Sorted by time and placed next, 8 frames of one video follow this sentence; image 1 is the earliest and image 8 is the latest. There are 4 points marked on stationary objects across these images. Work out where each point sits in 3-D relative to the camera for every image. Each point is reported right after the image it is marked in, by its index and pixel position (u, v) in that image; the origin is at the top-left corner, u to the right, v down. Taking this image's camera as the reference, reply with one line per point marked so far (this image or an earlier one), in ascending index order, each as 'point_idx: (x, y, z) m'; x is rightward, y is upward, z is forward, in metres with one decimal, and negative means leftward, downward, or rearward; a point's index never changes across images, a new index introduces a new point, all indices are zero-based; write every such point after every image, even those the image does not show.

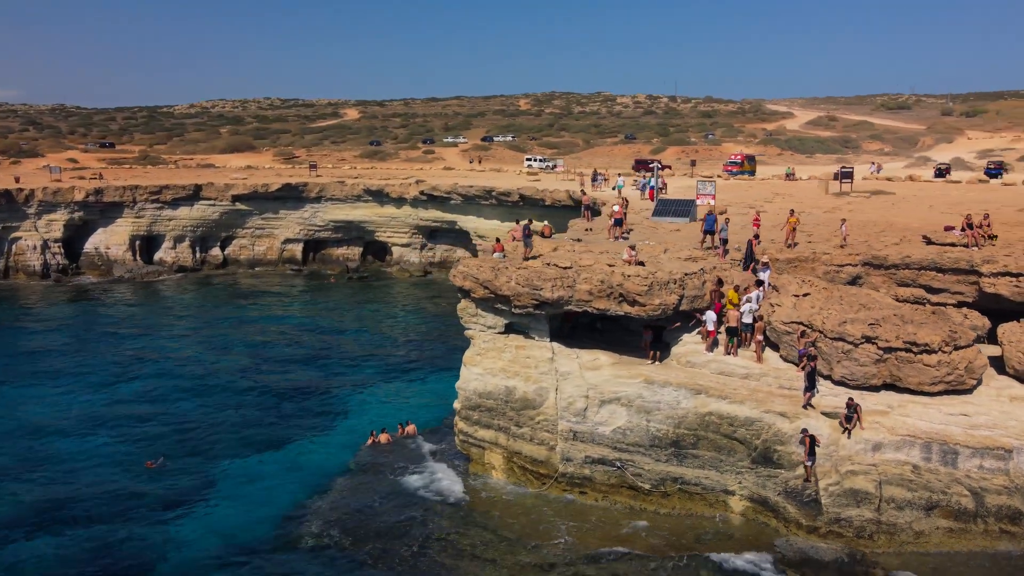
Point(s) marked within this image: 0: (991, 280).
0: (+9.4, +0.2, +15.7) m
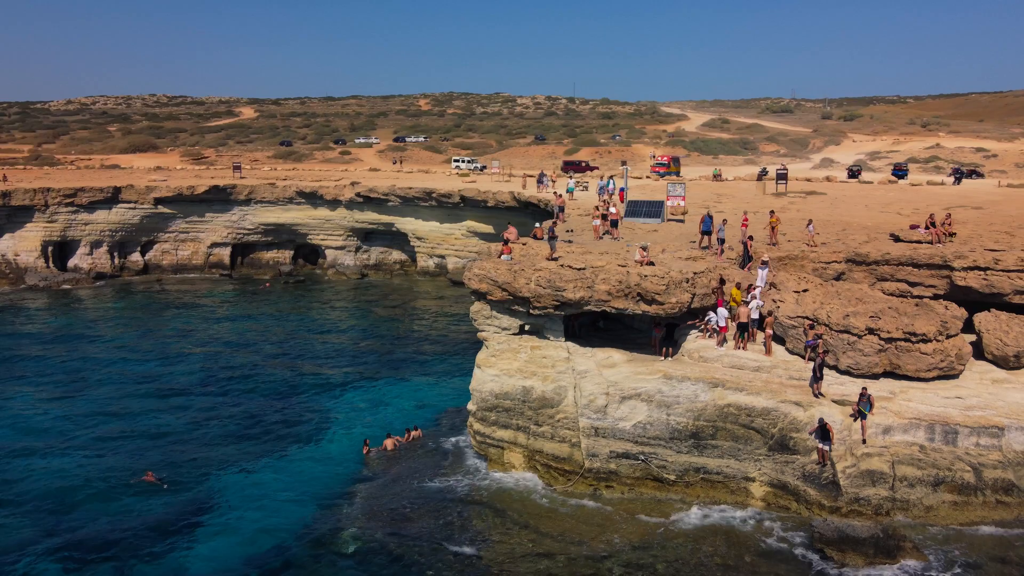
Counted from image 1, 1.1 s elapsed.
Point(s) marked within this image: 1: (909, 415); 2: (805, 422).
0: (+9.7, +0.3, +17.2) m
1: (+7.3, -2.3, +14.5) m
2: (+5.3, -2.5, +14.6) m
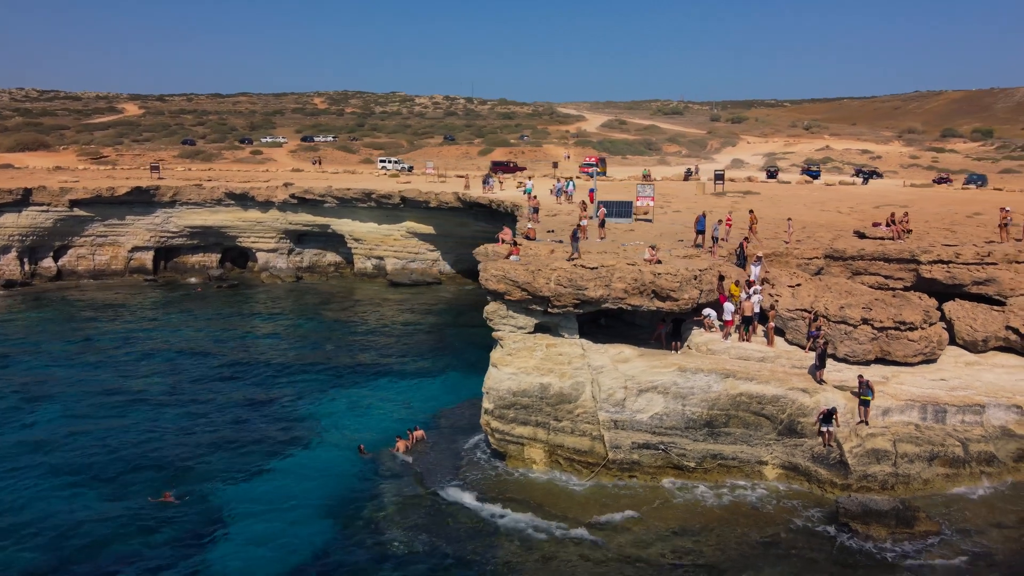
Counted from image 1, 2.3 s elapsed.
0: (+9.9, +0.5, +18.8) m
1: (+7.9, -2.2, +15.9) m
2: (+5.9, -2.4, +15.7) m
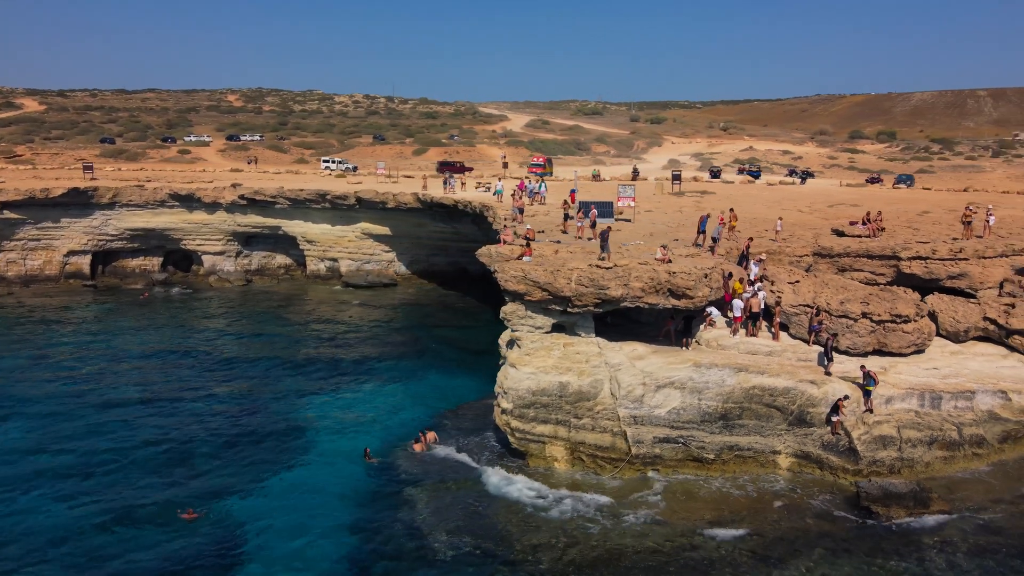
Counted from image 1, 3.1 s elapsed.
0: (+10.0, +0.6, +20.0) m
1: (+8.3, -2.1, +16.9) m
2: (+6.4, -2.3, +16.5) m
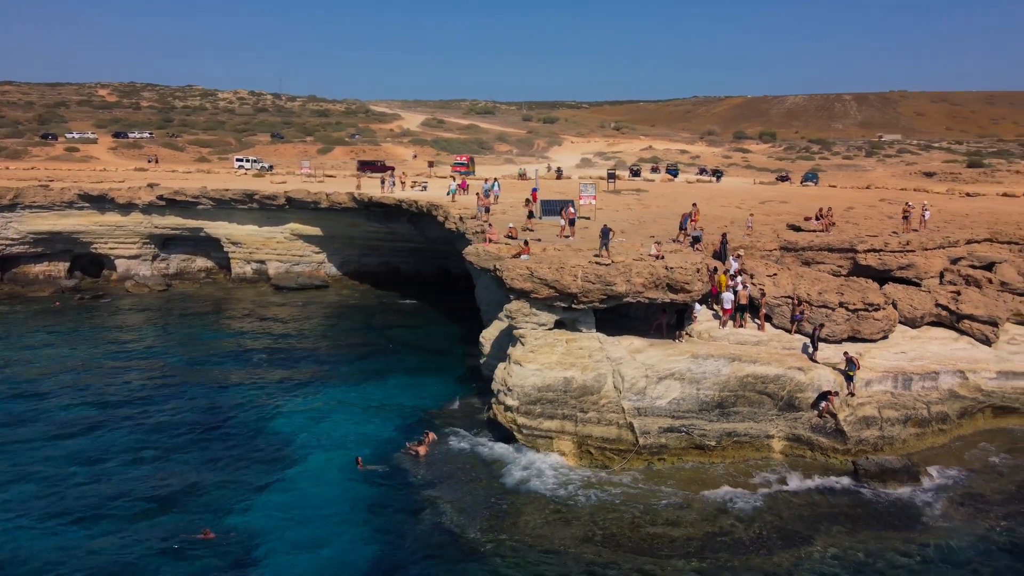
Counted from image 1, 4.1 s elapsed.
0: (+9.6, +0.9, +21.4) m
1: (+8.4, -1.9, +18.1) m
2: (+6.5, -2.1, +17.5) m
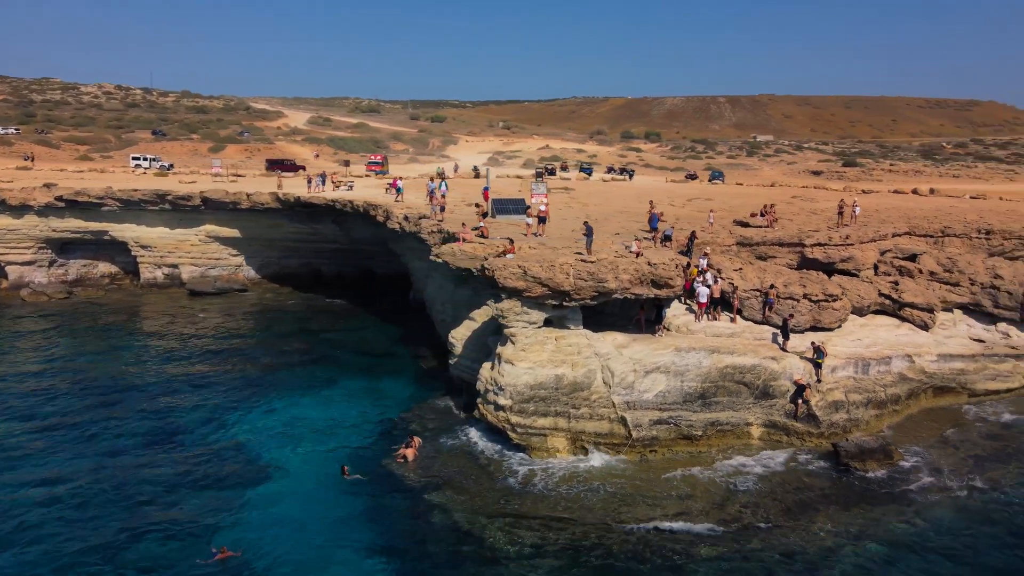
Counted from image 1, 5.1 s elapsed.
0: (+8.6, +1.1, +22.7) m
1: (+8.0, -1.7, +19.3) m
2: (+6.3, -1.9, +18.4) m
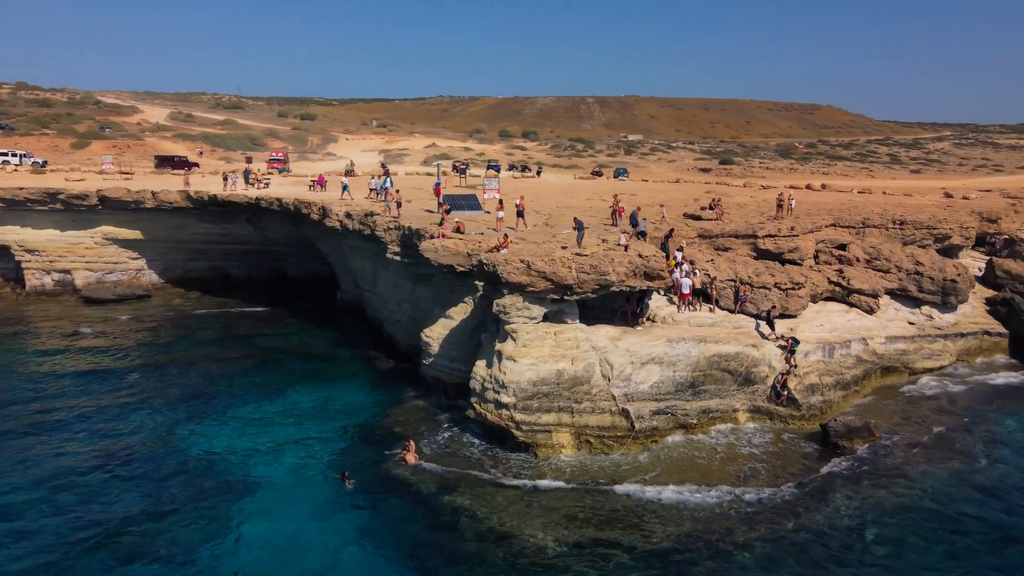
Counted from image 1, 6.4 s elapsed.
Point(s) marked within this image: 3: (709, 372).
0: (+7.6, +1.4, +23.7) m
1: (+7.6, -1.4, +20.2) m
2: (+6.0, -1.7, +19.1) m
3: (+4.6, -2.0, +18.5) m
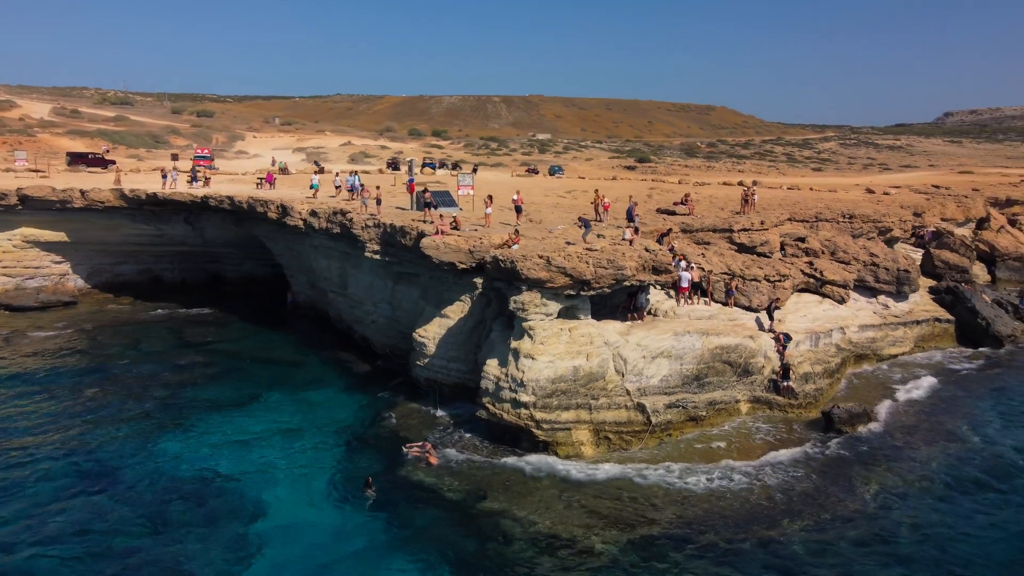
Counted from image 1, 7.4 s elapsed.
0: (+7.0, +1.6, +24.2) m
1: (+7.5, -1.1, +20.7) m
2: (+6.1, -1.5, +19.4) m
3: (+4.8, -1.8, +18.7) m
